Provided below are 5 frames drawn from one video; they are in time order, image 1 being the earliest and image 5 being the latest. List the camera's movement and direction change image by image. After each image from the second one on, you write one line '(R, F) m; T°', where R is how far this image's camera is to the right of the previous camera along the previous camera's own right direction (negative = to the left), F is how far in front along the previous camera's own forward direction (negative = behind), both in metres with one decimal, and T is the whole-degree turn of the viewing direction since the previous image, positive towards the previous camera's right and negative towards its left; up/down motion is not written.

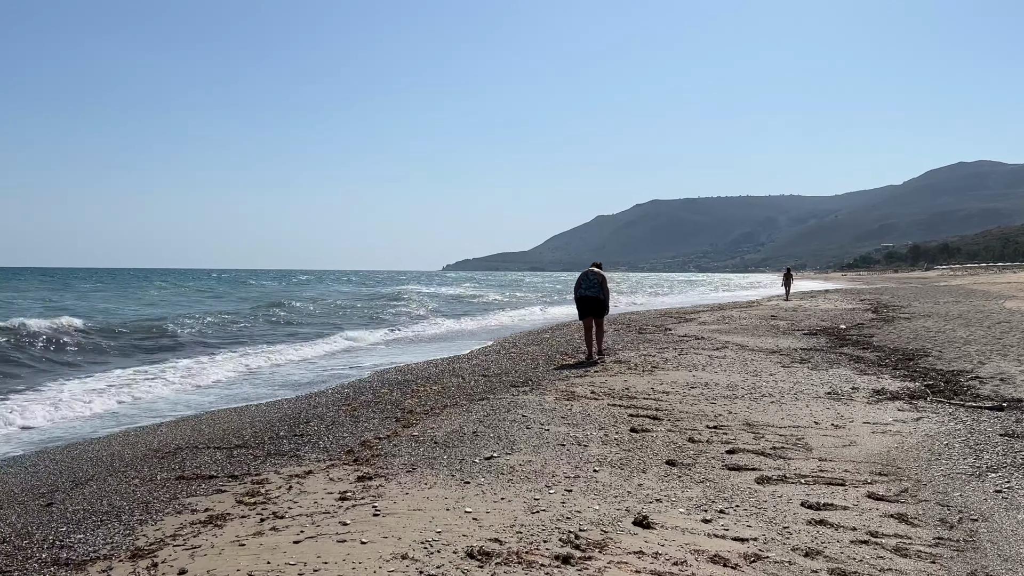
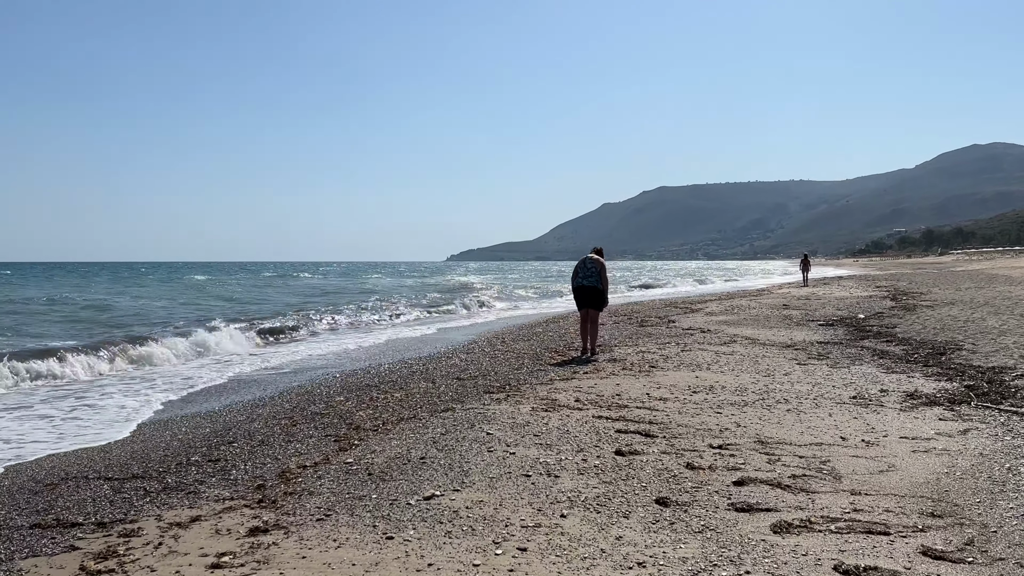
(+0.3, +1.4) m; -1°
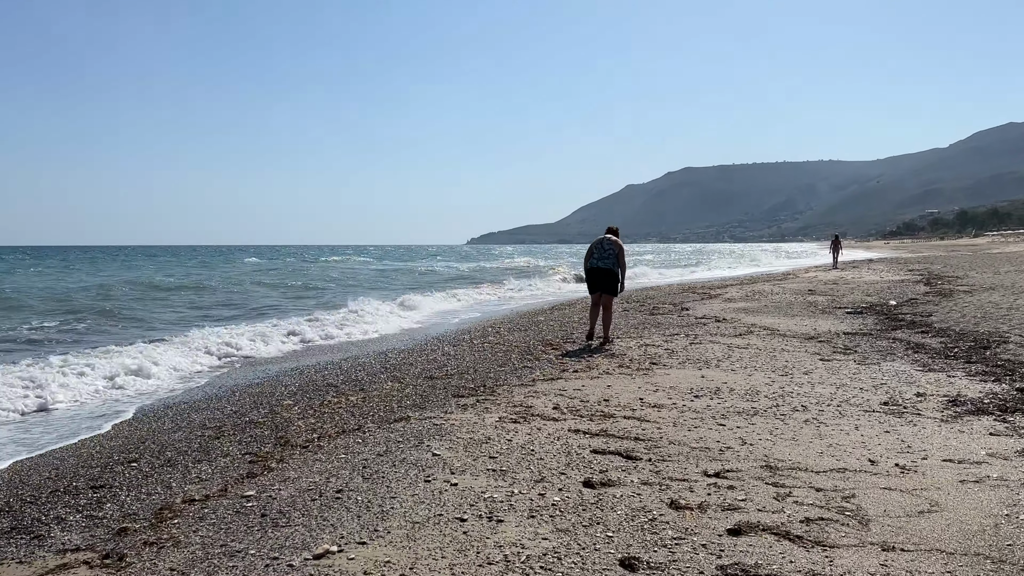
(+0.4, +1.2) m; -2°
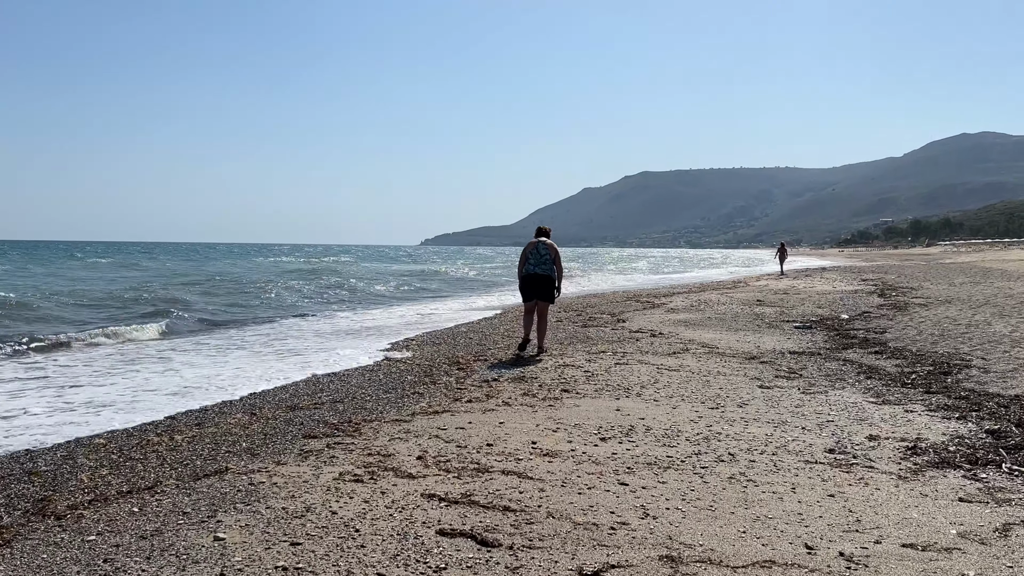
(+0.6, +1.4) m; +3°
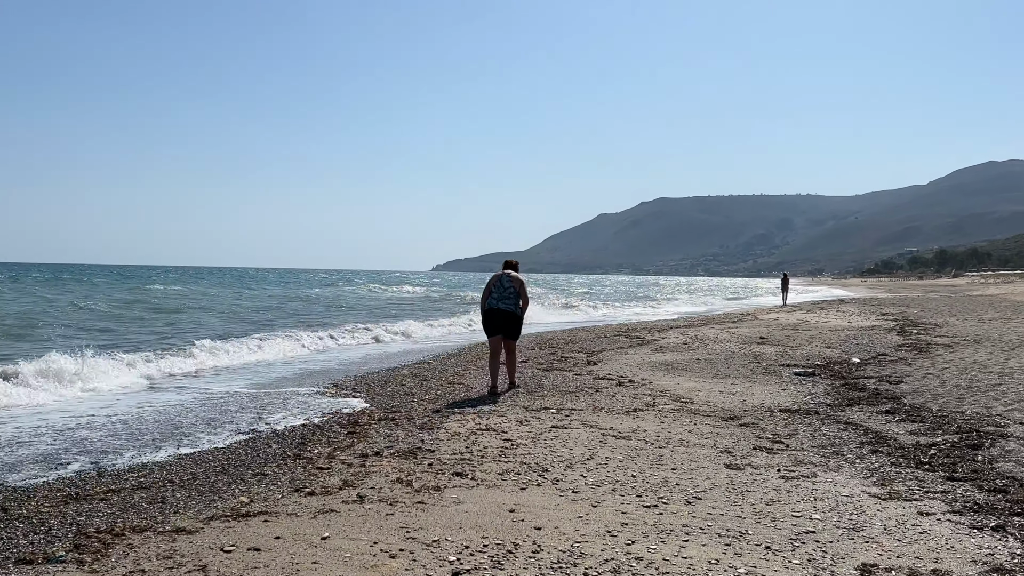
(+0.9, +1.9) m; -1°
